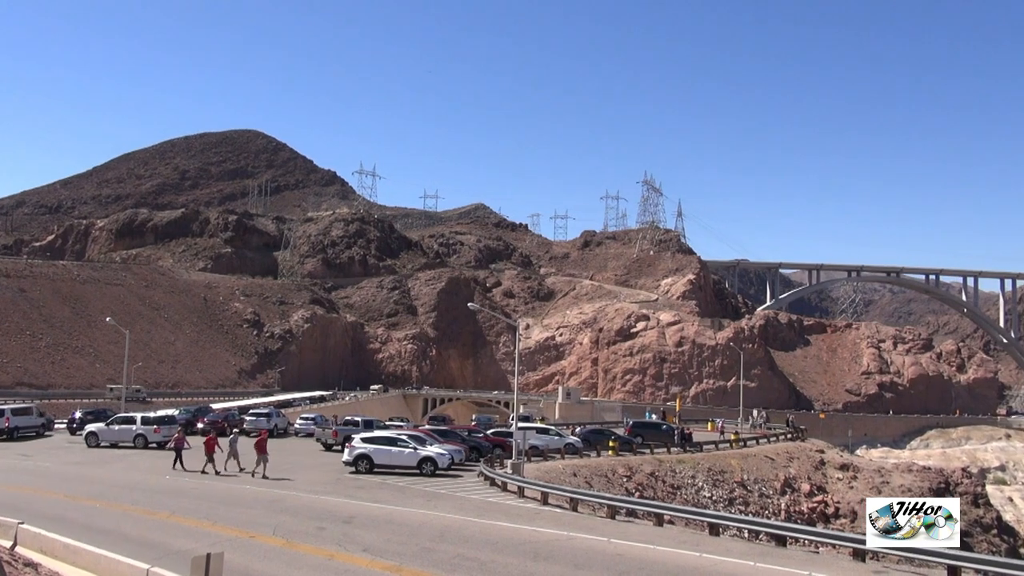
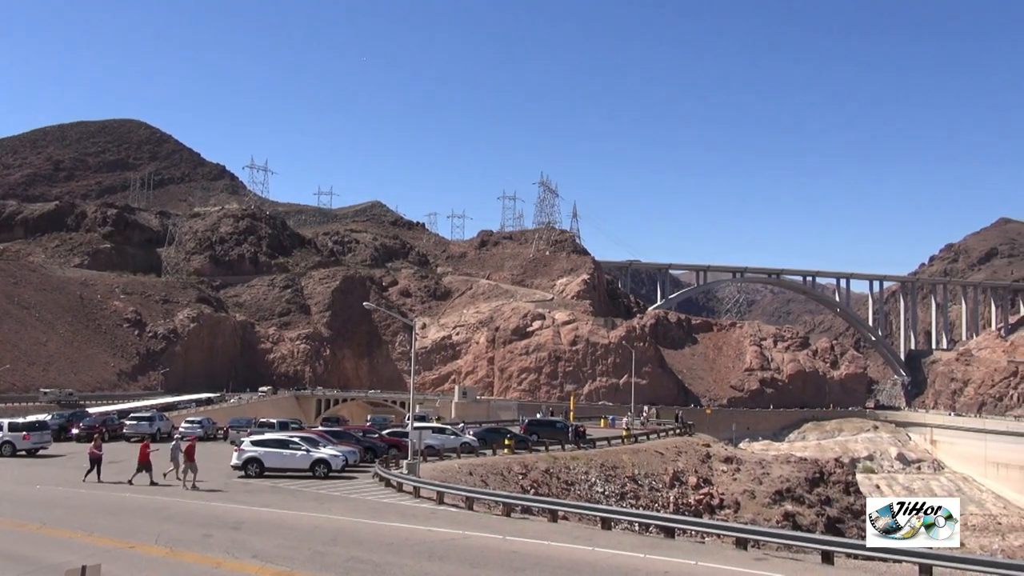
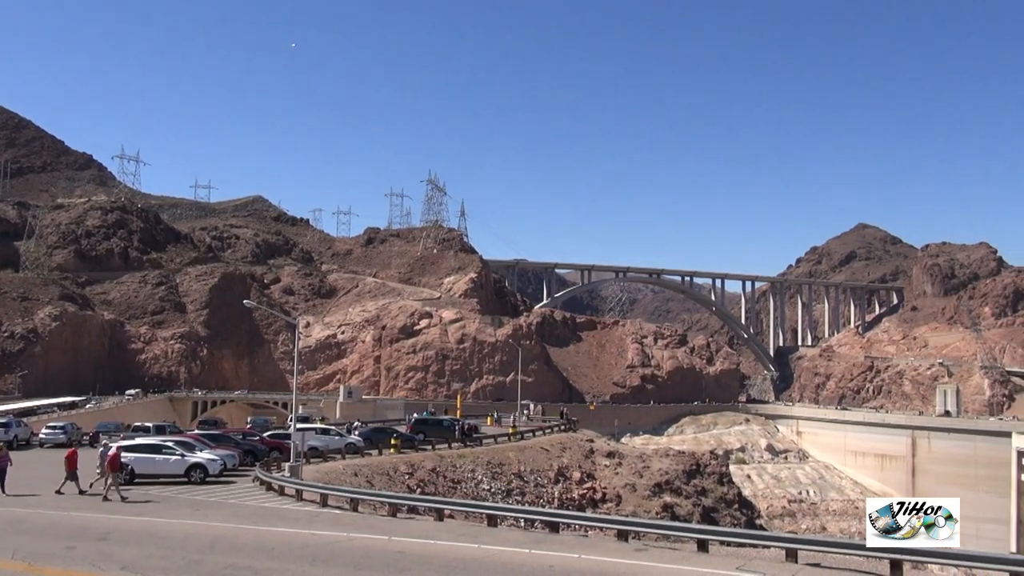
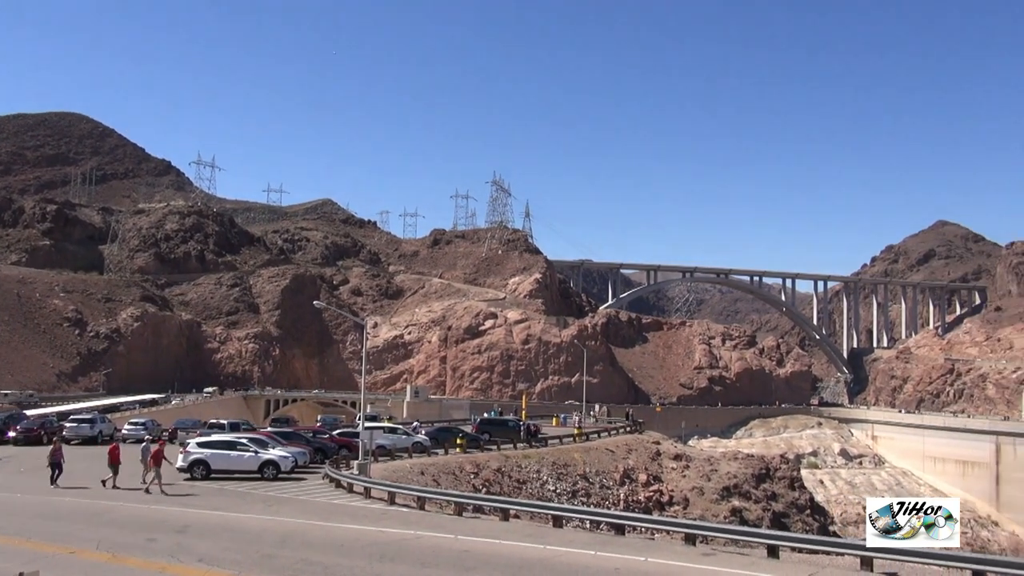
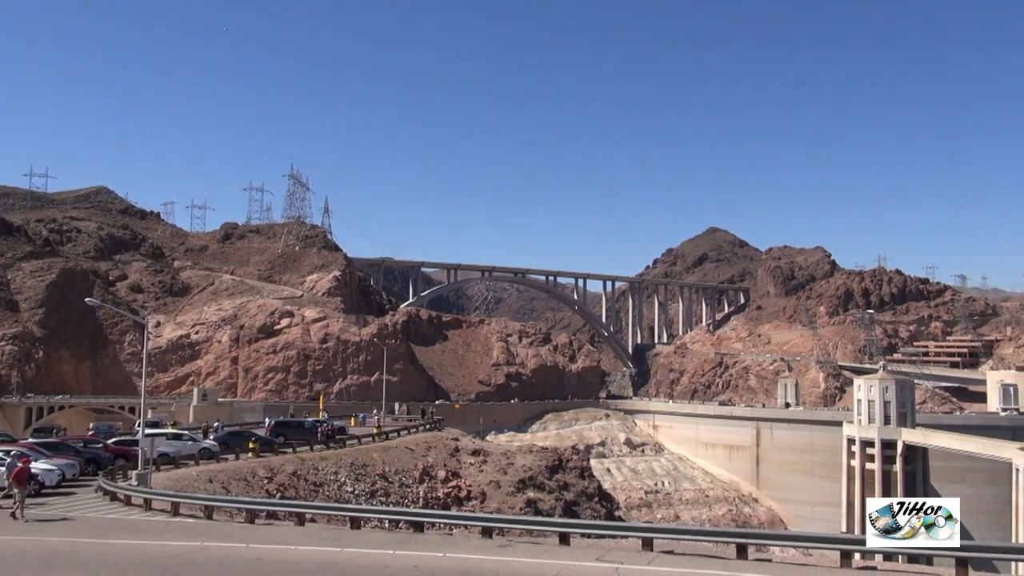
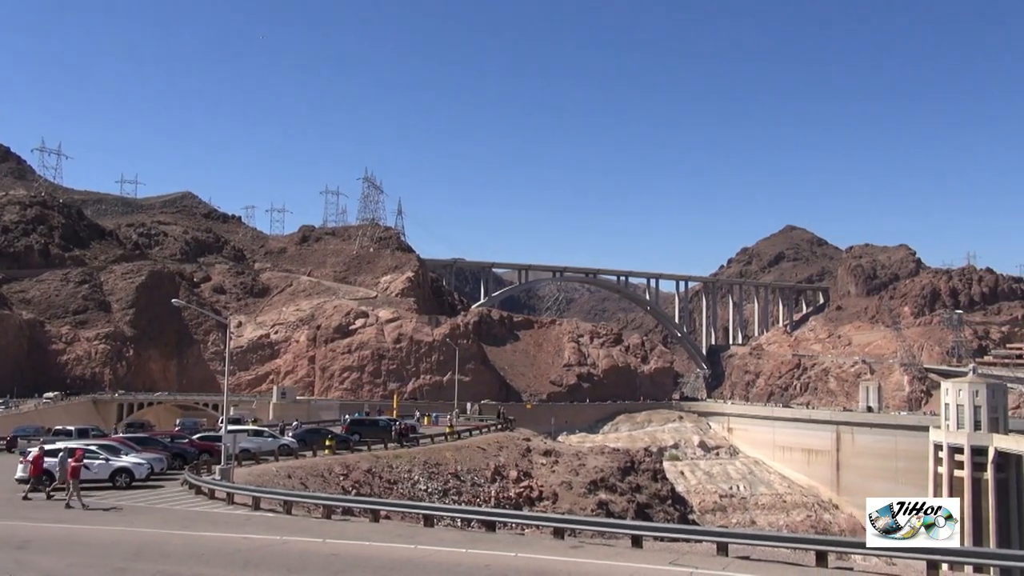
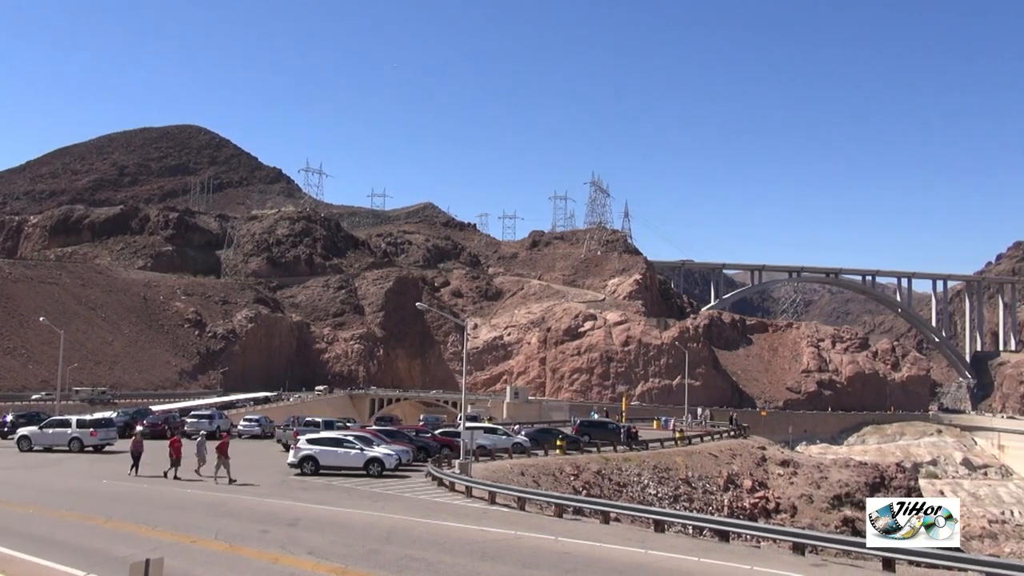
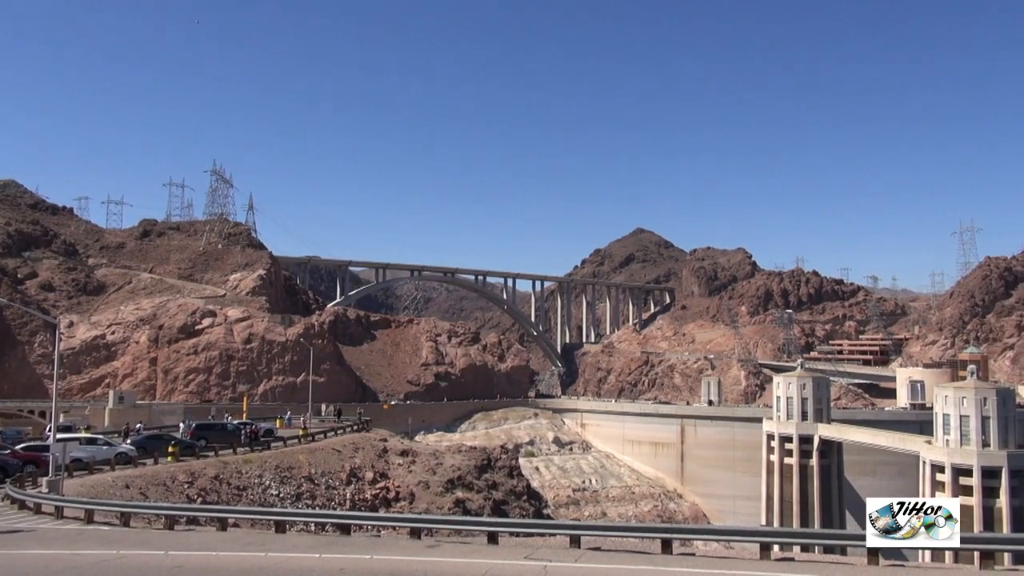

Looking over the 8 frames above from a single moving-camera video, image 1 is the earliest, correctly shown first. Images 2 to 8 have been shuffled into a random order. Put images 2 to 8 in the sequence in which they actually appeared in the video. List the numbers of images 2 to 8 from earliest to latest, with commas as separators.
7, 2, 4, 3, 6, 5, 8
